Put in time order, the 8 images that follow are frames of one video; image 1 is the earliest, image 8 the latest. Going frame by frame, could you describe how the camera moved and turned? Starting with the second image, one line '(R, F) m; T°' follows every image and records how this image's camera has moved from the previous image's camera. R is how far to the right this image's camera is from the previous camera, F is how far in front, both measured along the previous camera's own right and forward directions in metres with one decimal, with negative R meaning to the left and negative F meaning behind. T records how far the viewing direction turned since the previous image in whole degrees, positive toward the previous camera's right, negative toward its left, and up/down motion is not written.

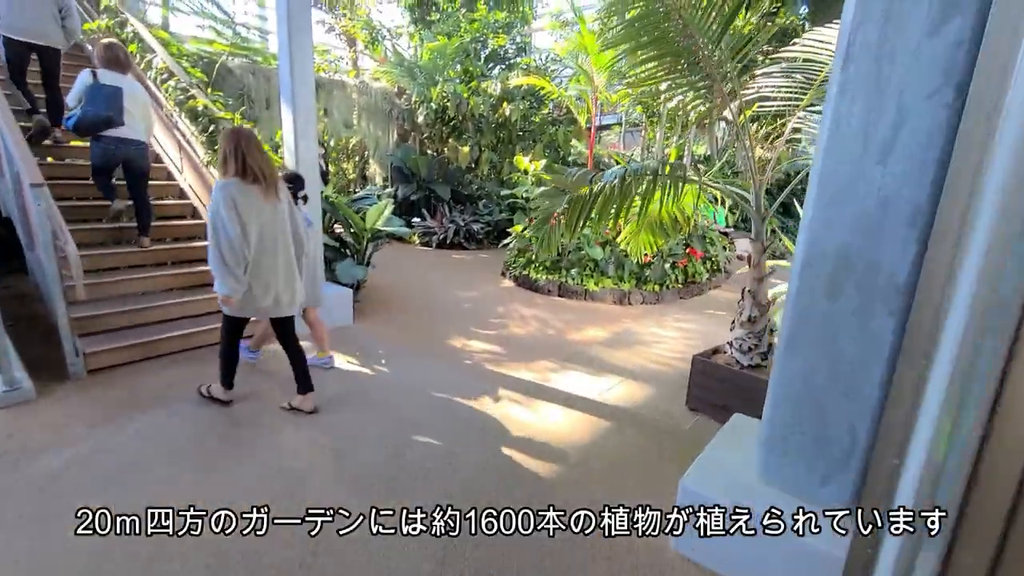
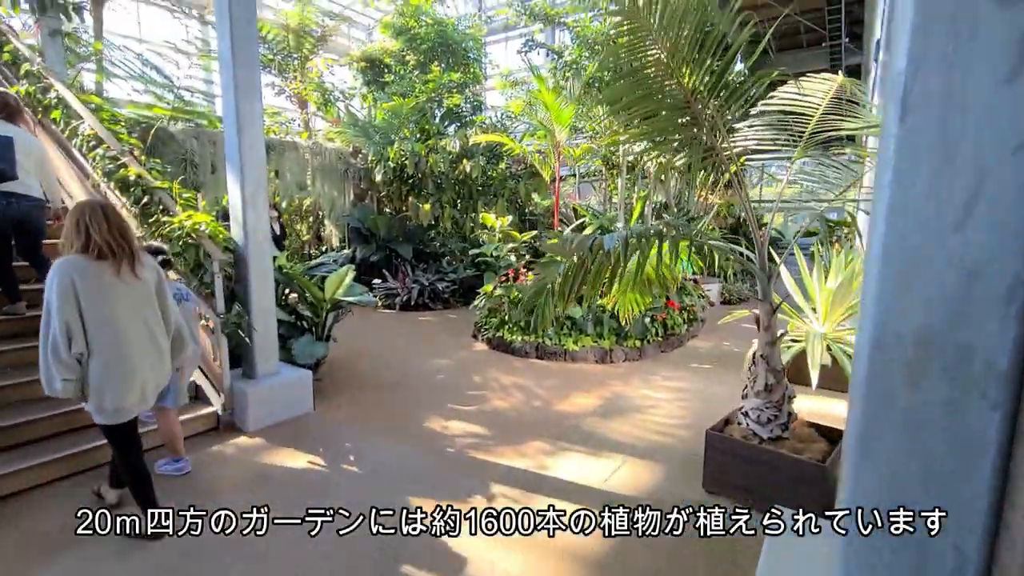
(-0.1, +0.2) m; +5°
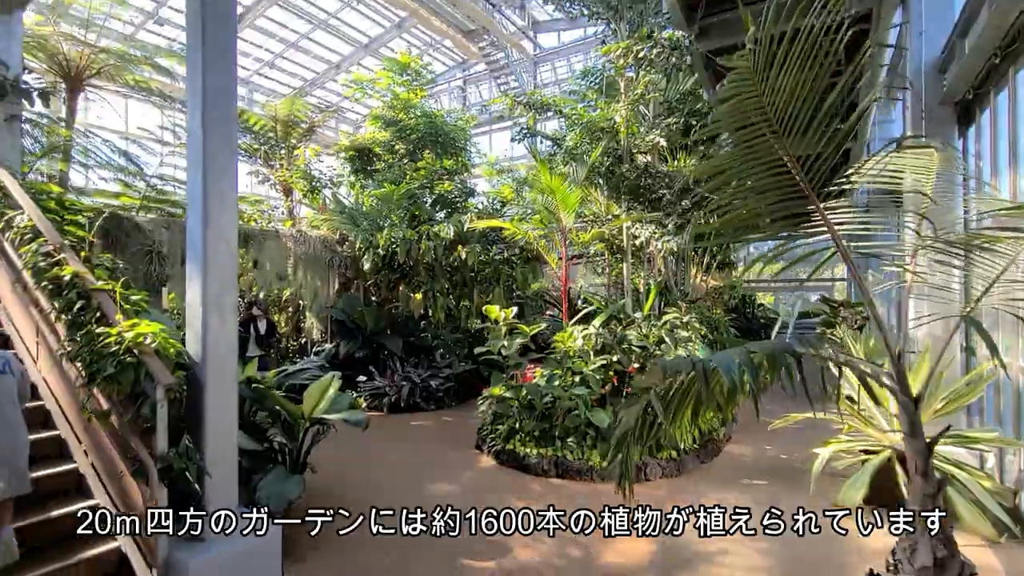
(-0.2, +0.5) m; +2°
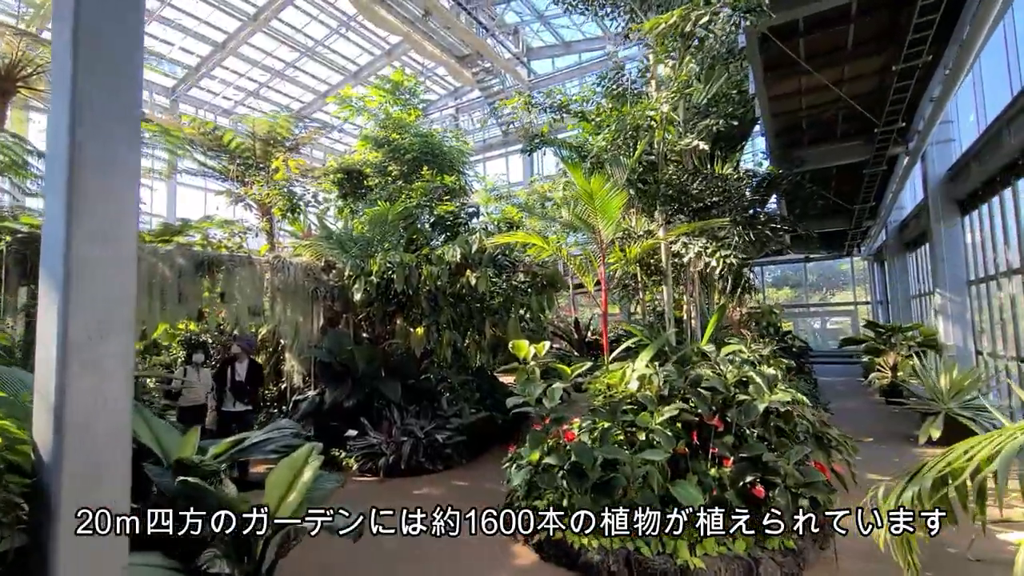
(-0.3, +0.8) m; +1°
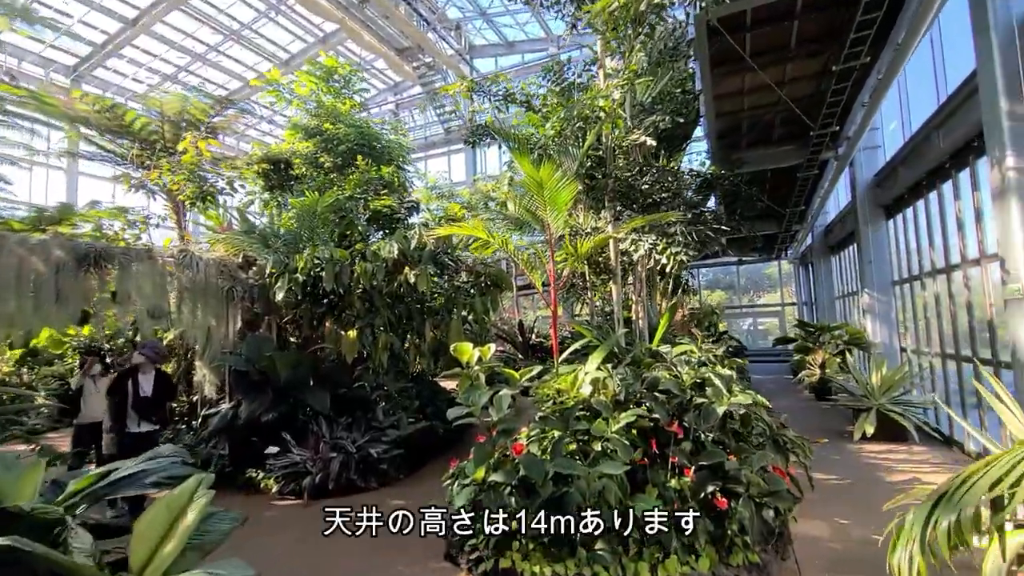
(0.0, +0.3) m; +7°
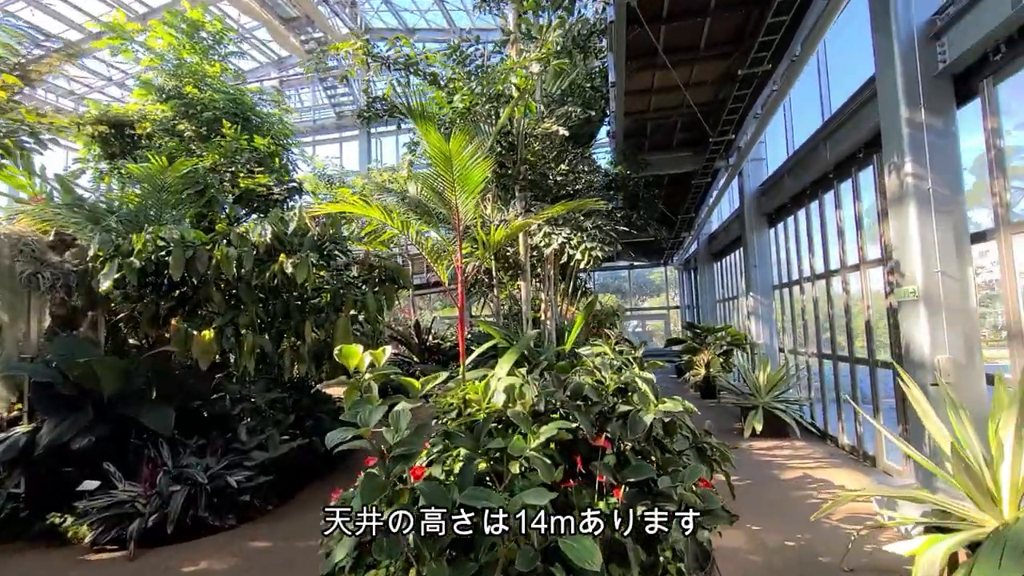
(0.0, +0.4) m; +12°
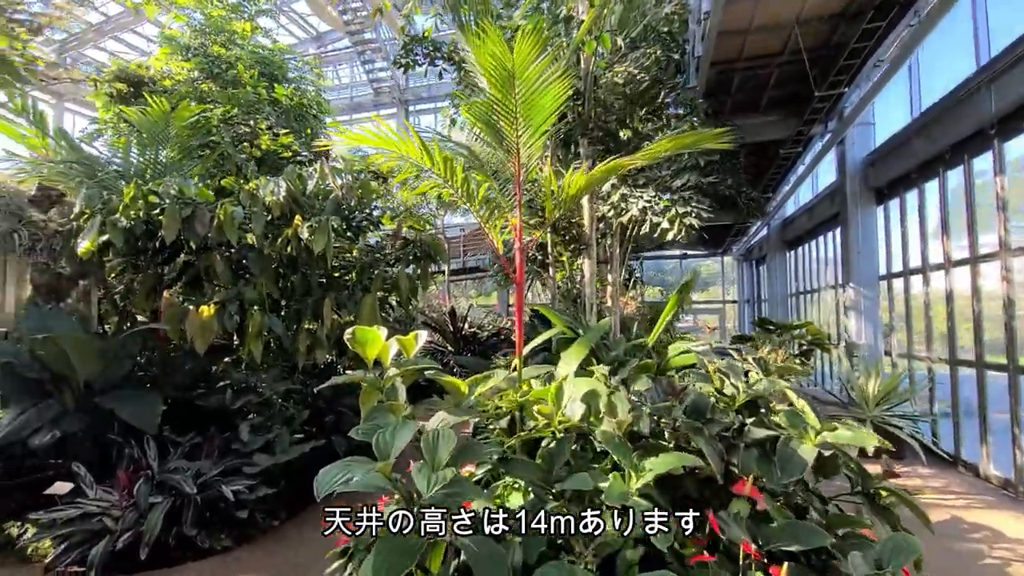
(-0.2, +0.7) m; -4°
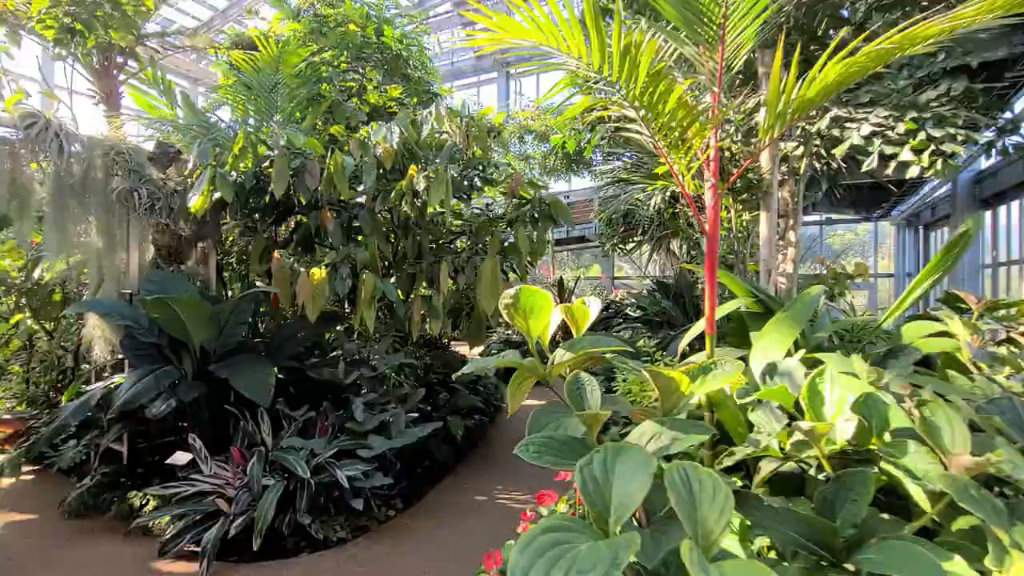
(-0.3, +0.5) m; -11°
